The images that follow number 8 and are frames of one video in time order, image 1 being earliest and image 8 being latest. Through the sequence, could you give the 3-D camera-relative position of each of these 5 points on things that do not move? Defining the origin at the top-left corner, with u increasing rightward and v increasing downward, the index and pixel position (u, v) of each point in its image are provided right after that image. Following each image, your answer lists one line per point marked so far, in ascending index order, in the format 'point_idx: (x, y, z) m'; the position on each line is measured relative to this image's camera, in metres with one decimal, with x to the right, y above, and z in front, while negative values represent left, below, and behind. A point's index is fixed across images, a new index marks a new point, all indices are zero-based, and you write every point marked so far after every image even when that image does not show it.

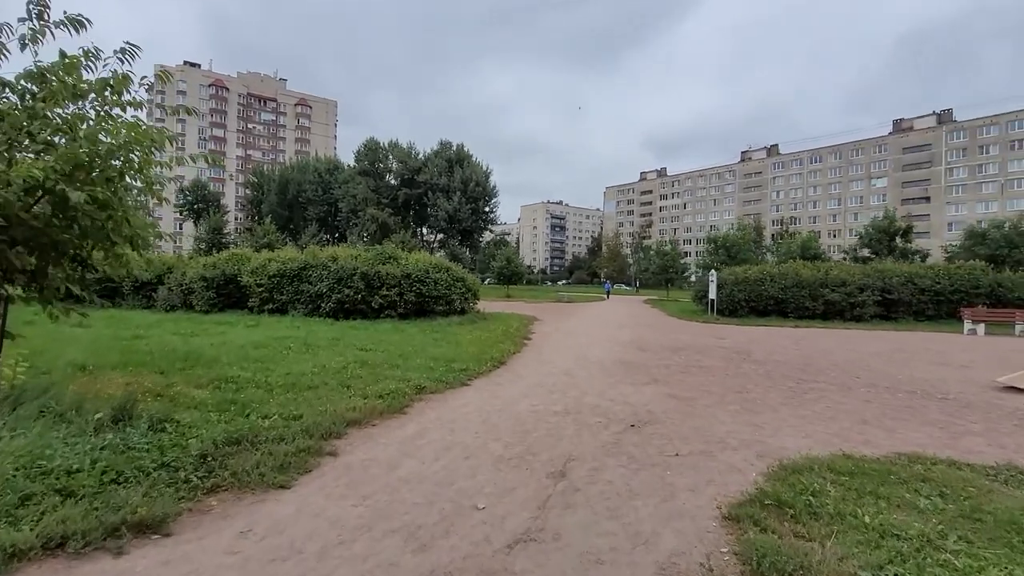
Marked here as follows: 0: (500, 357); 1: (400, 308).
0: (-0.2, -1.6, +11.2) m
1: (-4.3, -0.8, +18.7) m
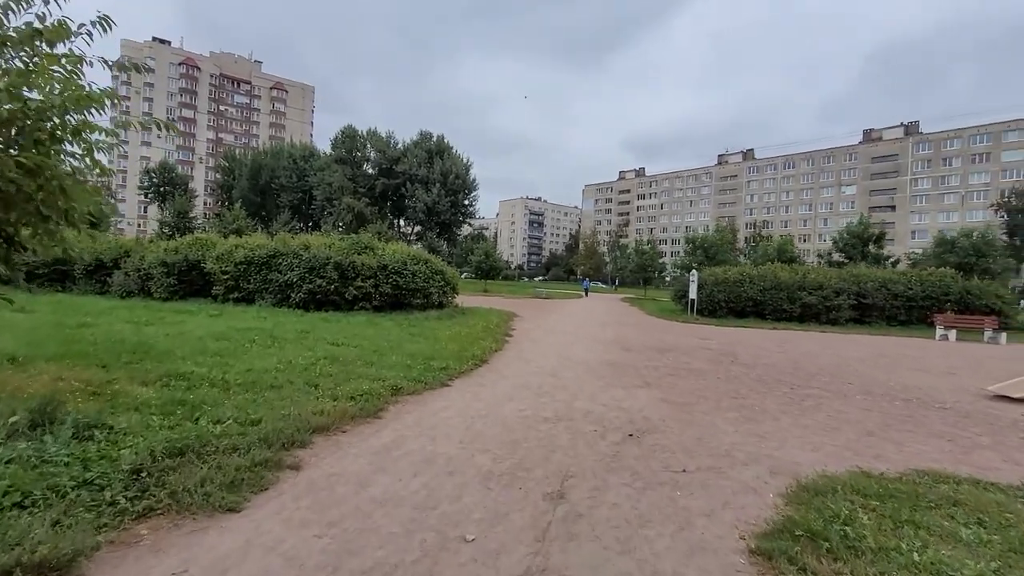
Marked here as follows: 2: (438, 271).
0: (-0.6, -1.5, +10.6) m
1: (-5.1, -0.5, +17.9) m
2: (-3.0, +0.7, +19.8) m
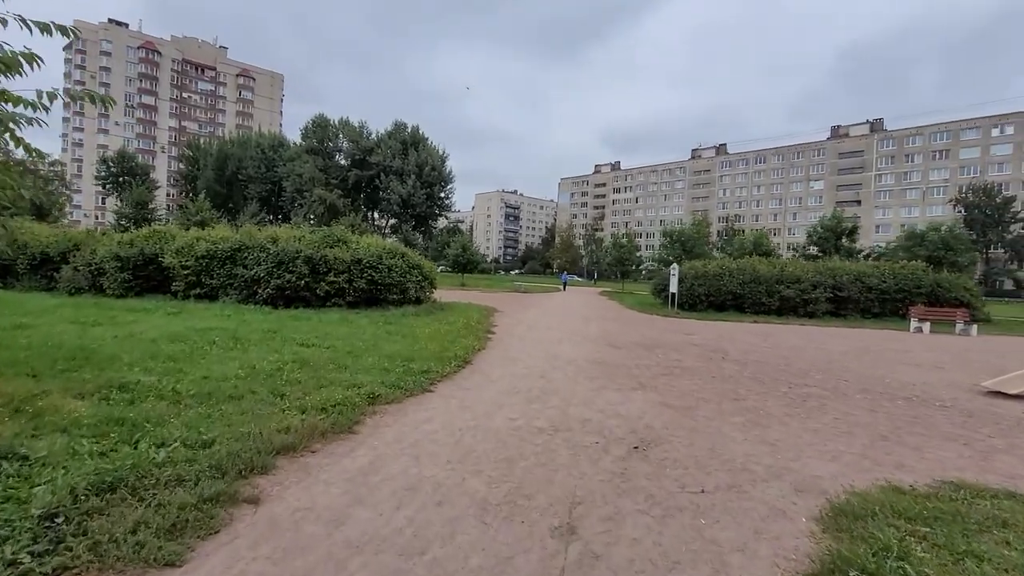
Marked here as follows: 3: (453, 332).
0: (-0.9, -1.4, +9.9) m
1: (-5.7, -0.3, +17.0) m
2: (-3.8, +0.9, +19.0) m
3: (-1.6, -1.2, +12.9) m
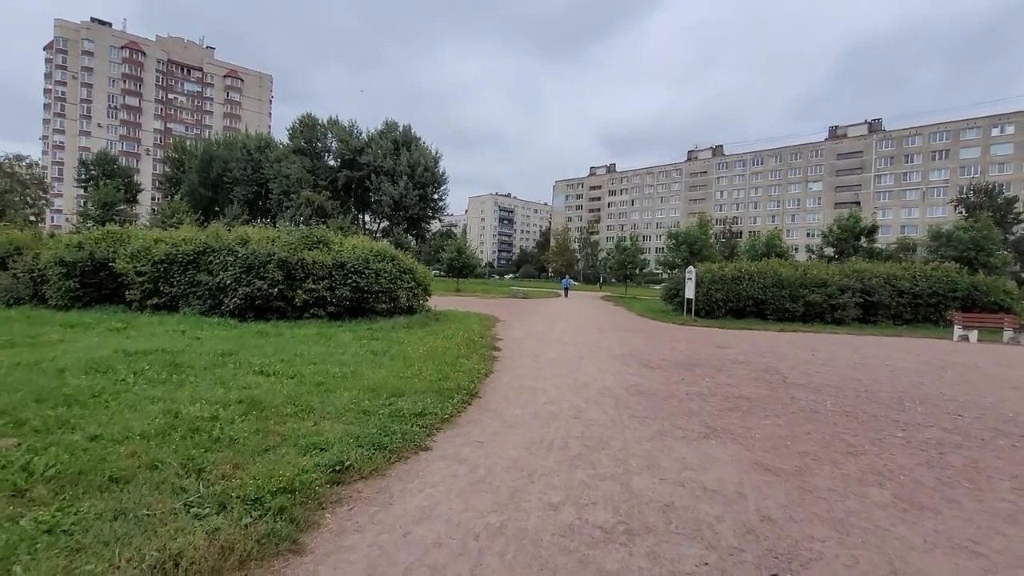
0: (-0.7, -1.6, +7.8) m
1: (-5.5, -0.6, +14.8) m
2: (-3.7, +0.6, +16.8) m
3: (-1.3, -1.4, +10.7) m
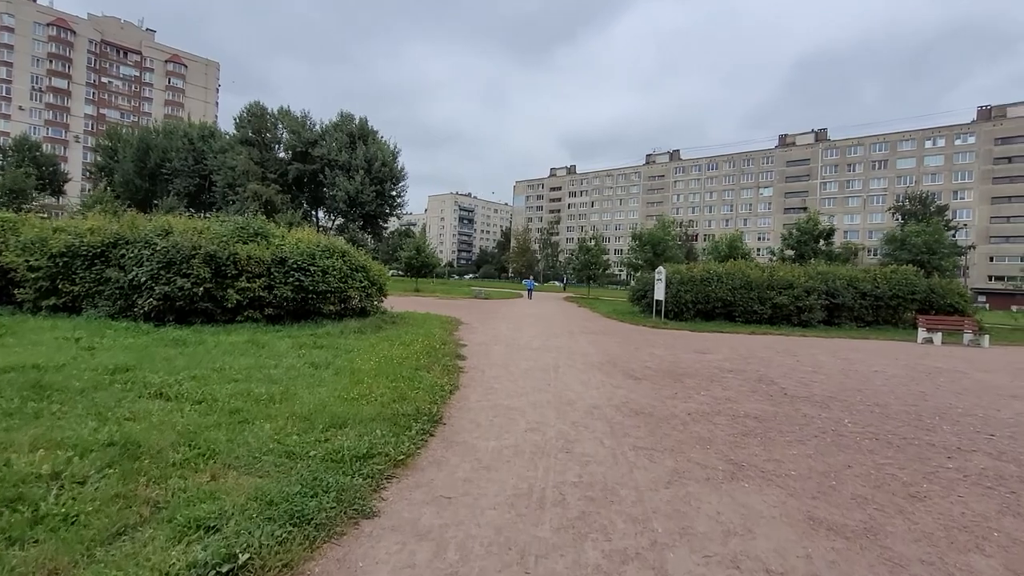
0: (-1.0, -1.6, +6.3) m
1: (-6.5, -0.5, +12.9) m
2: (-4.8, +0.7, +15.1) m
3: (-2.0, -1.4, +9.2) m
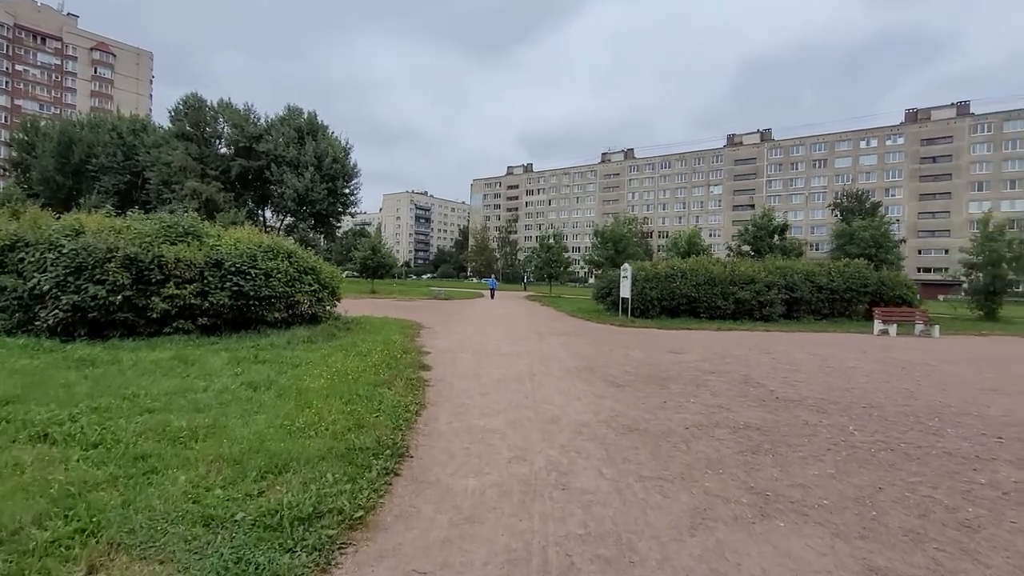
0: (-1.3, -1.6, +5.3) m
1: (-7.3, -0.7, +11.4) m
2: (-5.8, +0.5, +13.7) m
3: (-2.4, -1.4, +8.1) m
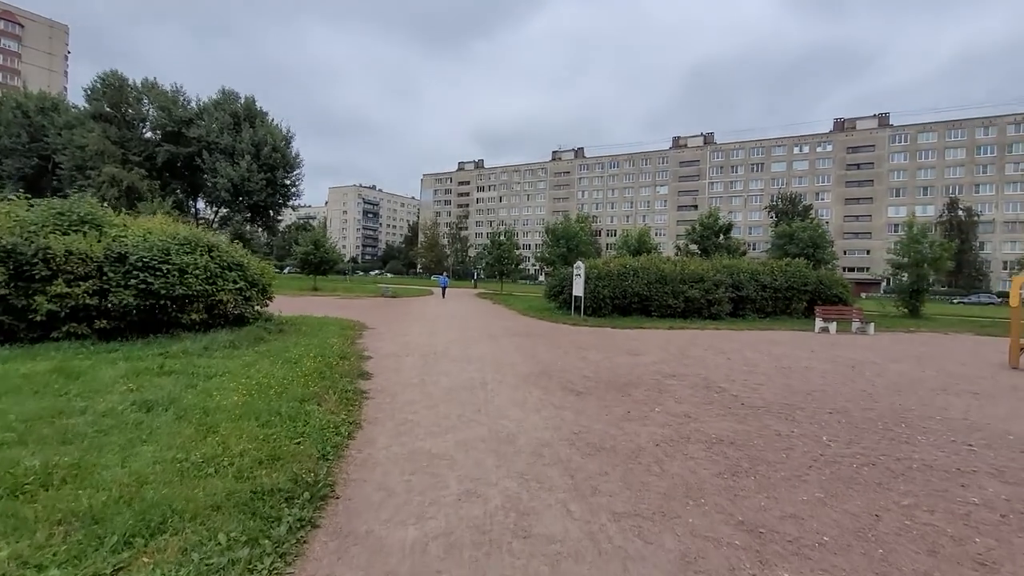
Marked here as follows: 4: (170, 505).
0: (-1.7, -1.6, +4.4) m
1: (-8.3, -0.6, +9.8) m
2: (-7.1, +0.6, +12.2) m
3: (-3.2, -1.4, +7.0) m
4: (-2.4, -1.6, +3.5) m
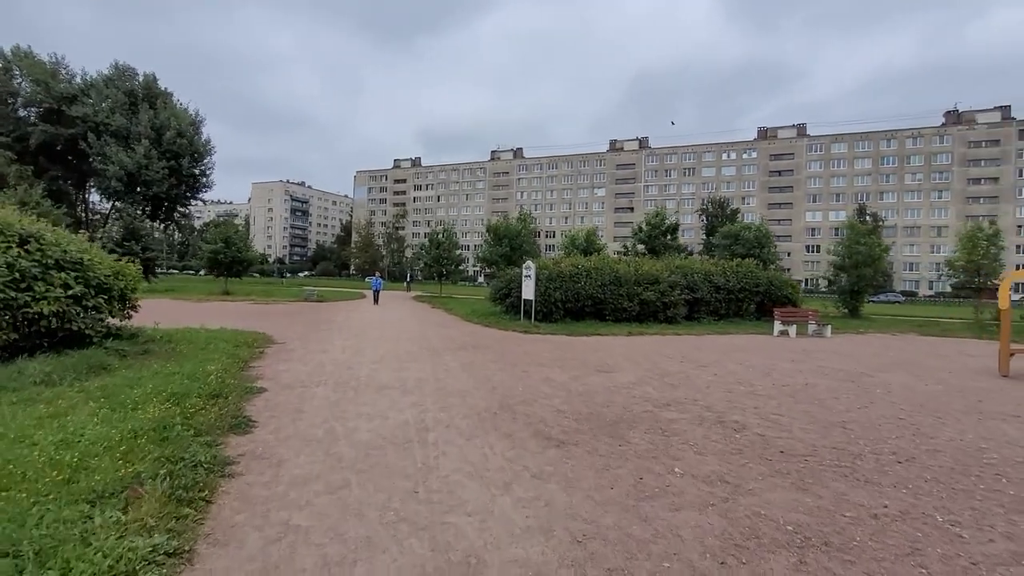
0: (-1.8, -1.7, +1.7) m
1: (-9.0, -0.8, +6.3) m
2: (-8.1, +0.5, +8.8) m
3: (-3.6, -1.5, +4.2) m
4: (-2.4, -1.6, +0.8) m
